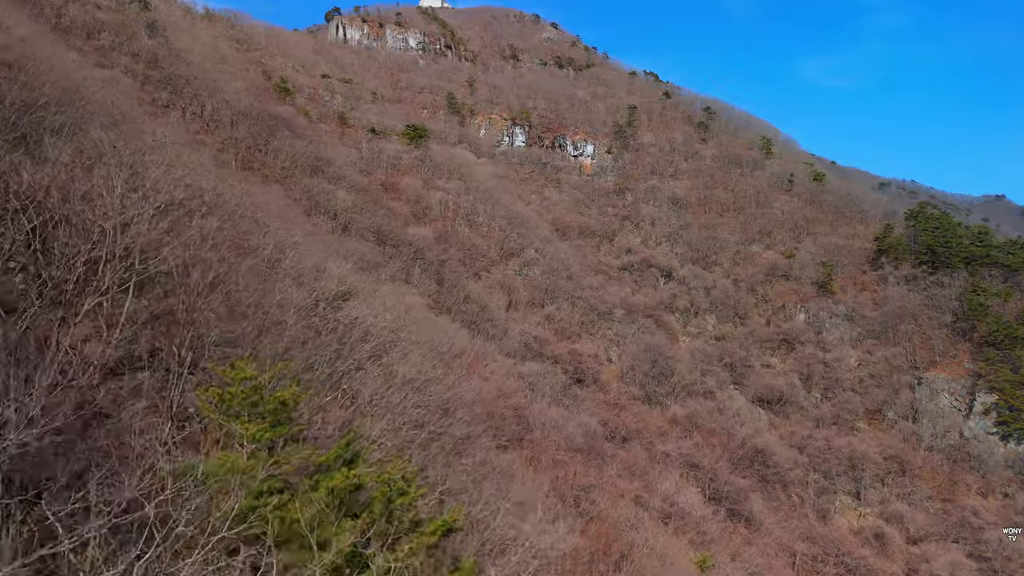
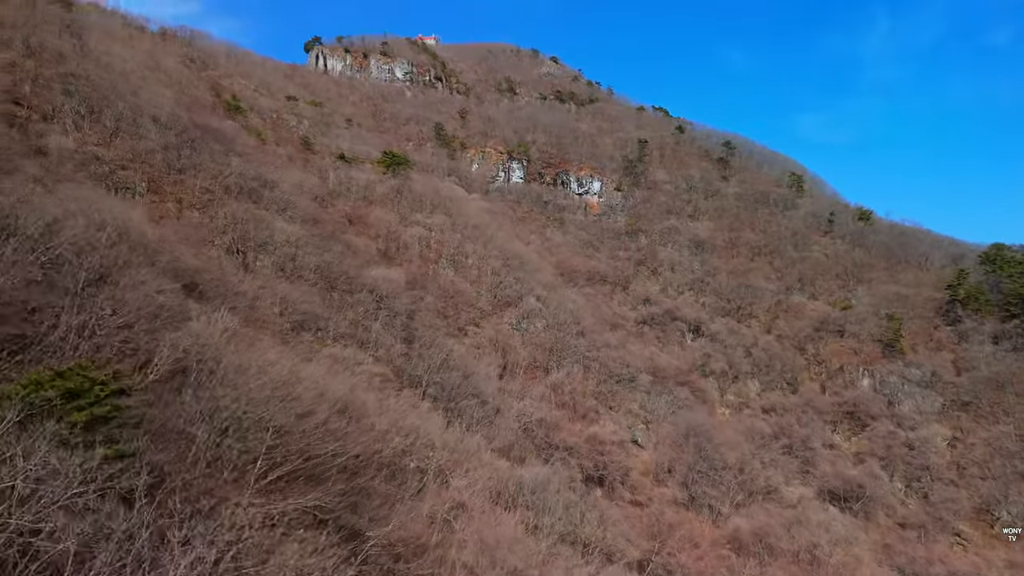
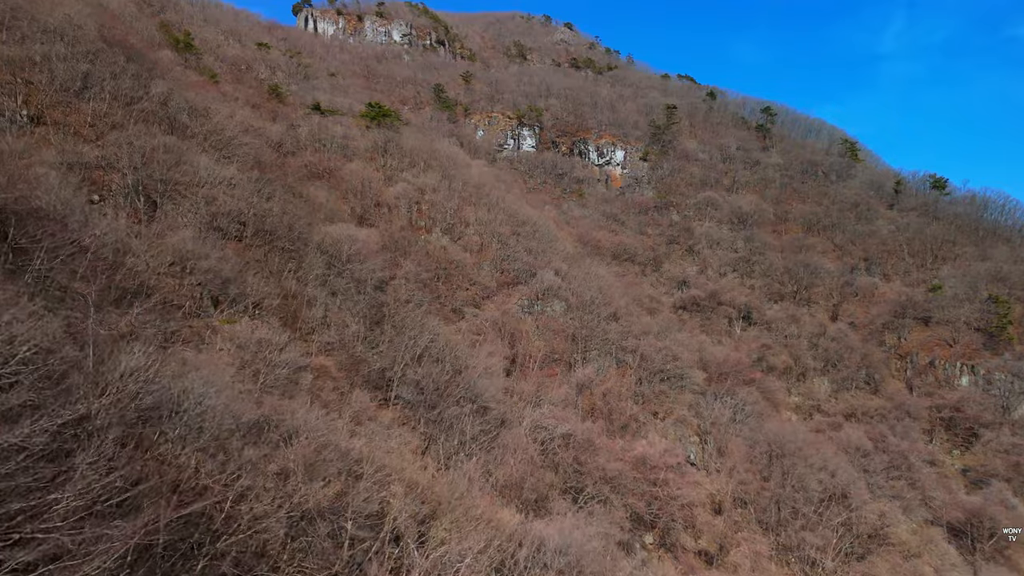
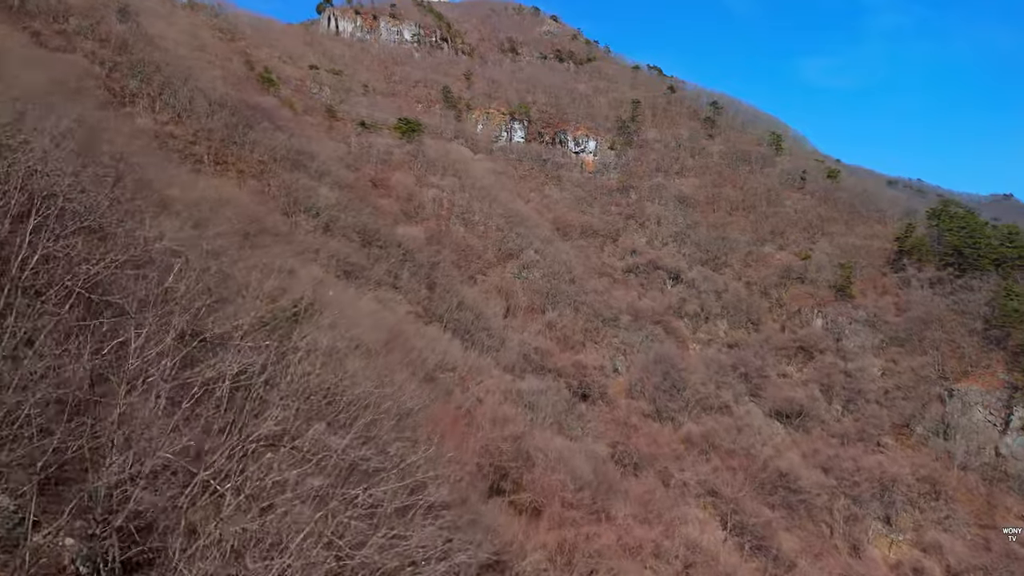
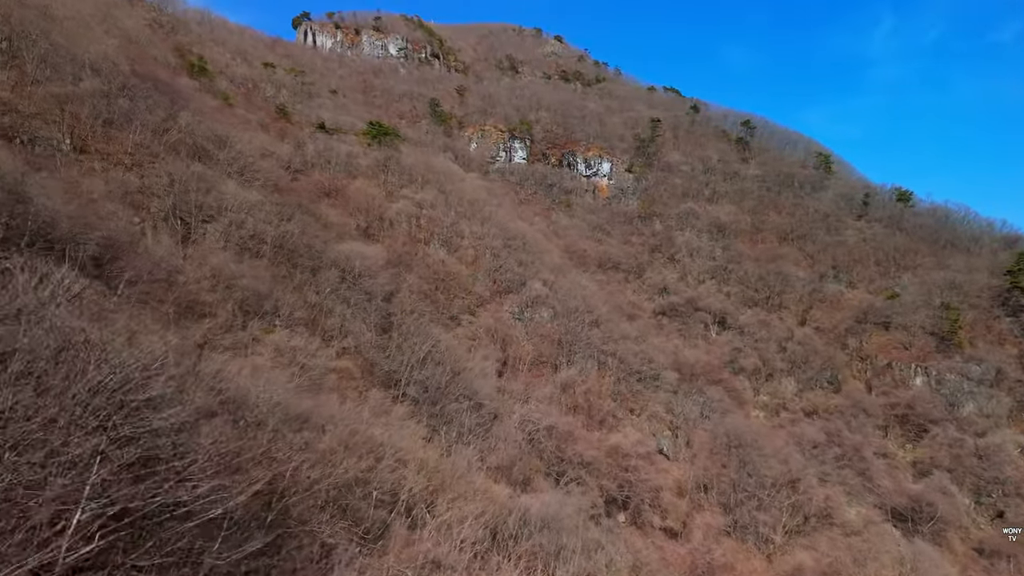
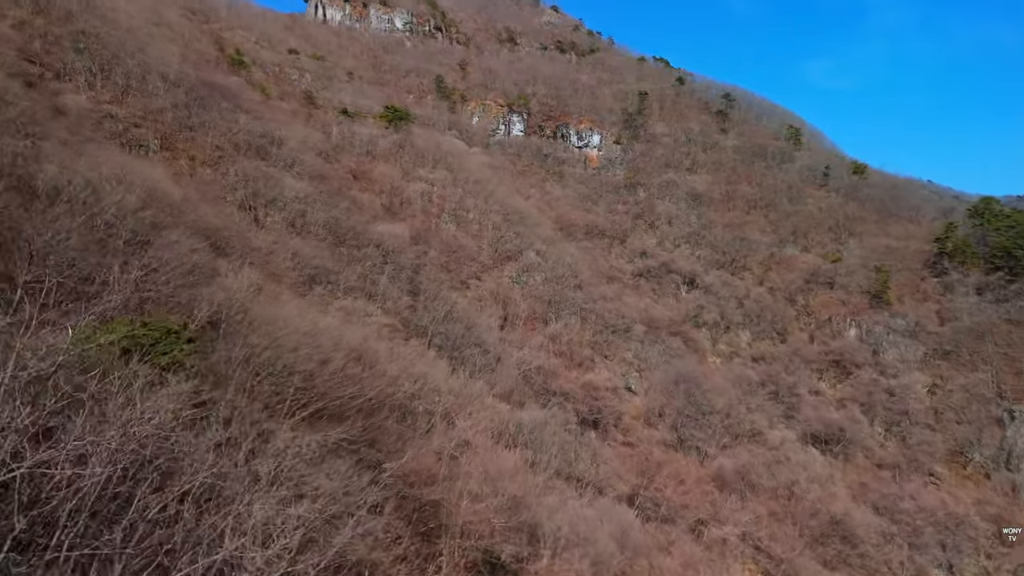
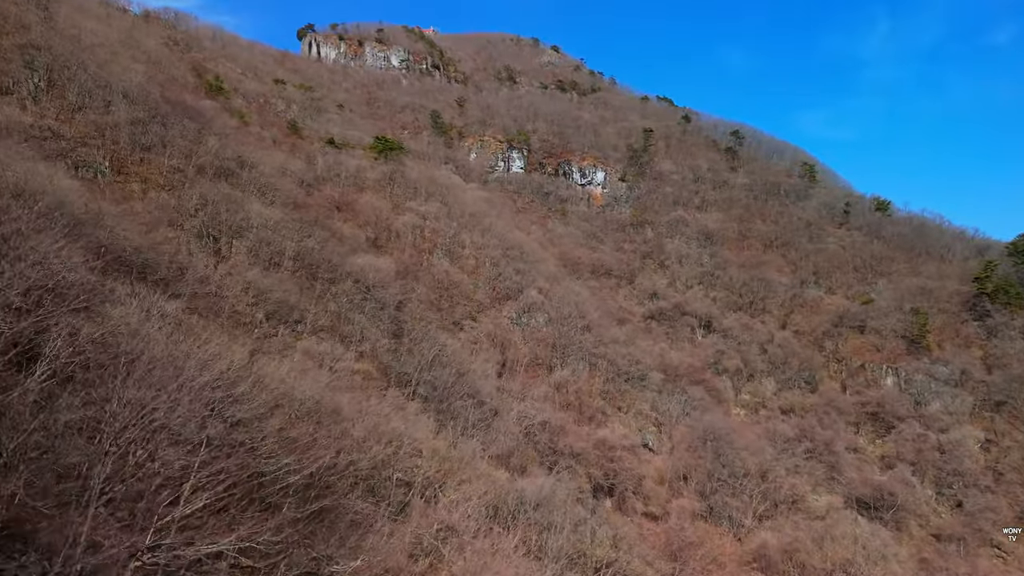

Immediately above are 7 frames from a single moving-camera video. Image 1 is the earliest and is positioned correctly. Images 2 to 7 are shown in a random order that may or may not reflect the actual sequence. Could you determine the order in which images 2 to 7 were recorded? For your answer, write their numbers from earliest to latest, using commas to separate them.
4, 6, 2, 7, 5, 3
